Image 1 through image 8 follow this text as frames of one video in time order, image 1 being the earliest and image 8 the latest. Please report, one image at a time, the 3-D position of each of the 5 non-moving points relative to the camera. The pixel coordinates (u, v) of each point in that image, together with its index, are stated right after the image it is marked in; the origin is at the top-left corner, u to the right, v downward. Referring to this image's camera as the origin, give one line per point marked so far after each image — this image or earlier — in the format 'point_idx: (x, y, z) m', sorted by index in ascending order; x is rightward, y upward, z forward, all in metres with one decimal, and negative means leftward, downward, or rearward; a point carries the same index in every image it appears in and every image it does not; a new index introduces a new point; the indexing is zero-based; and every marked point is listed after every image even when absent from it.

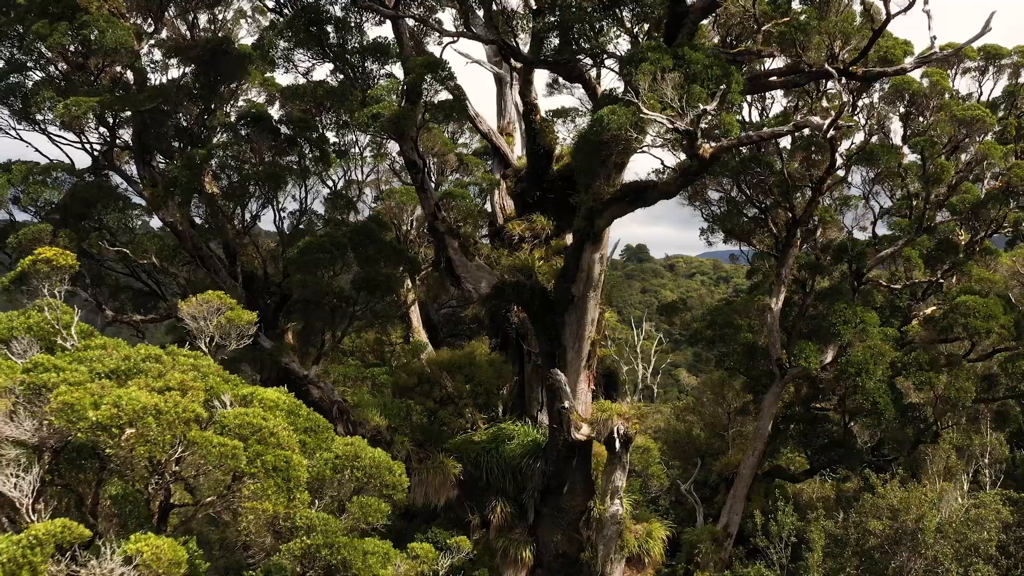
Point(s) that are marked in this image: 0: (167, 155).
0: (-6.4, +2.4, +9.8) m
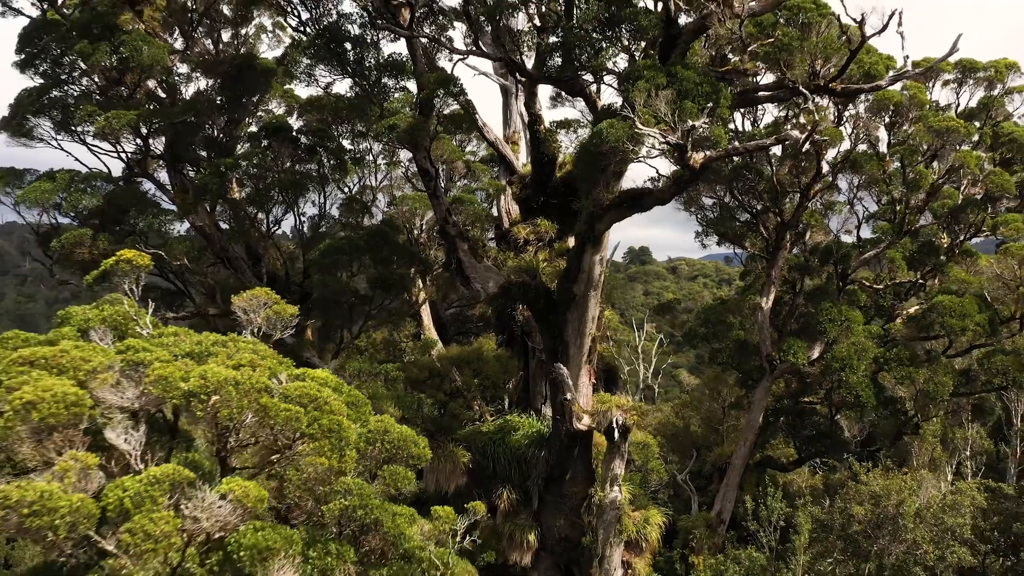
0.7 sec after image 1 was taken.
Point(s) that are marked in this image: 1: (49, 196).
0: (-6.3, +2.4, +10.5) m
1: (-7.8, +1.6, +9.0) m
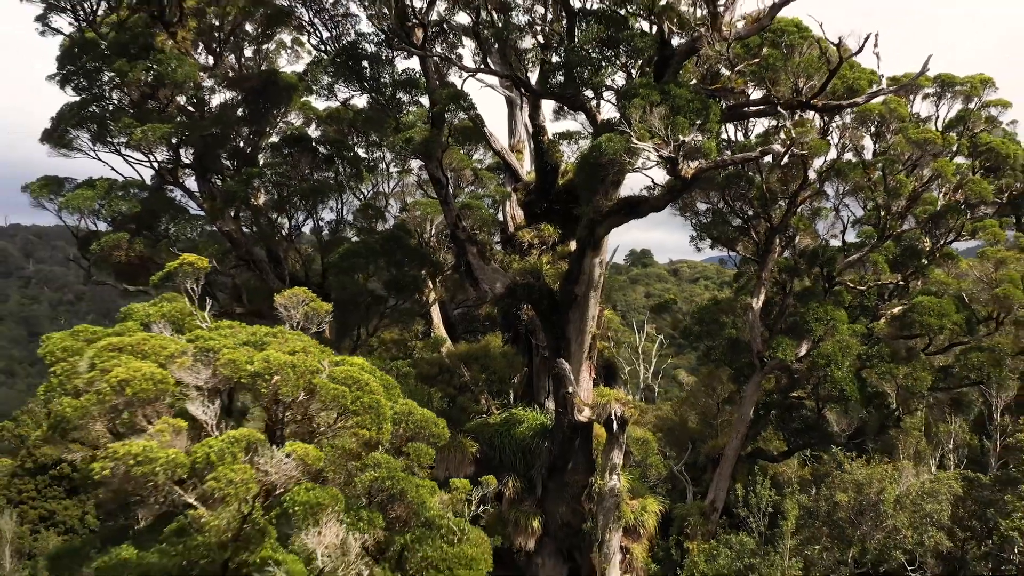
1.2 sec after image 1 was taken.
0: (-6.1, +2.4, +11.2) m
1: (-7.7, +1.6, +9.7) m
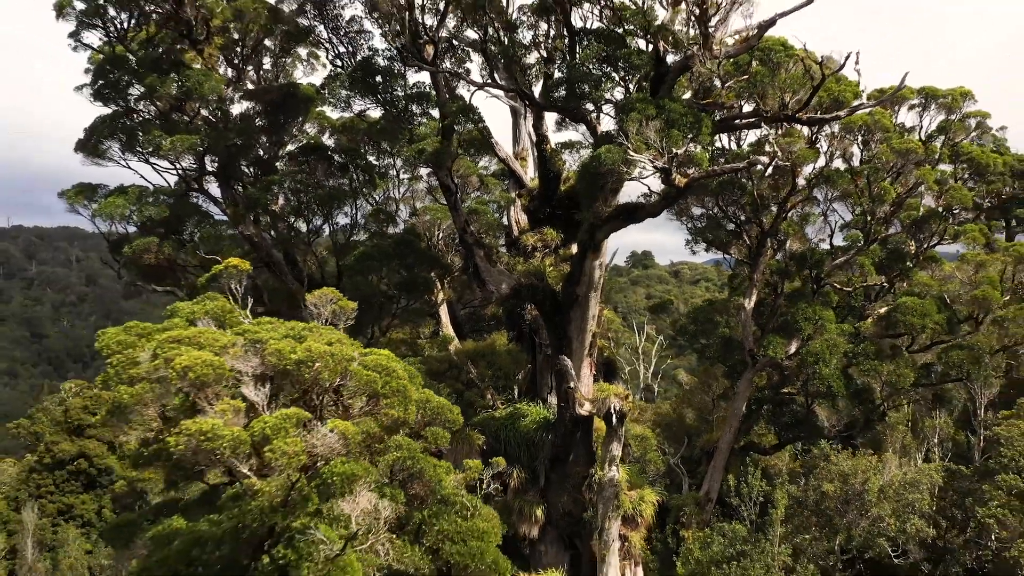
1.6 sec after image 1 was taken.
0: (-6.0, +2.4, +11.9) m
1: (-7.6, +1.5, +10.4) m
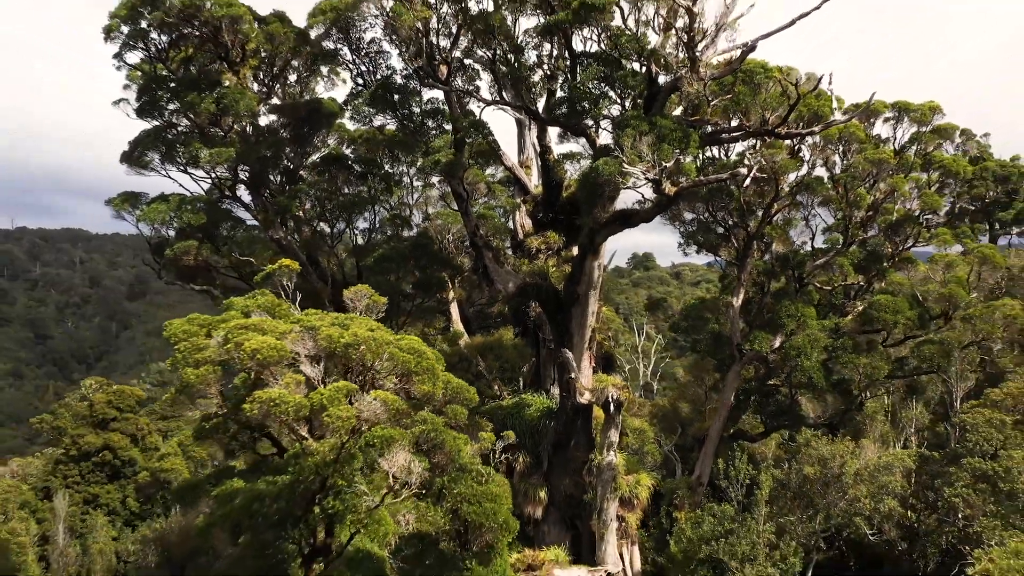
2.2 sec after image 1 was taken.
0: (-5.9, +2.4, +13.0) m
1: (-7.4, +1.6, +11.5) m
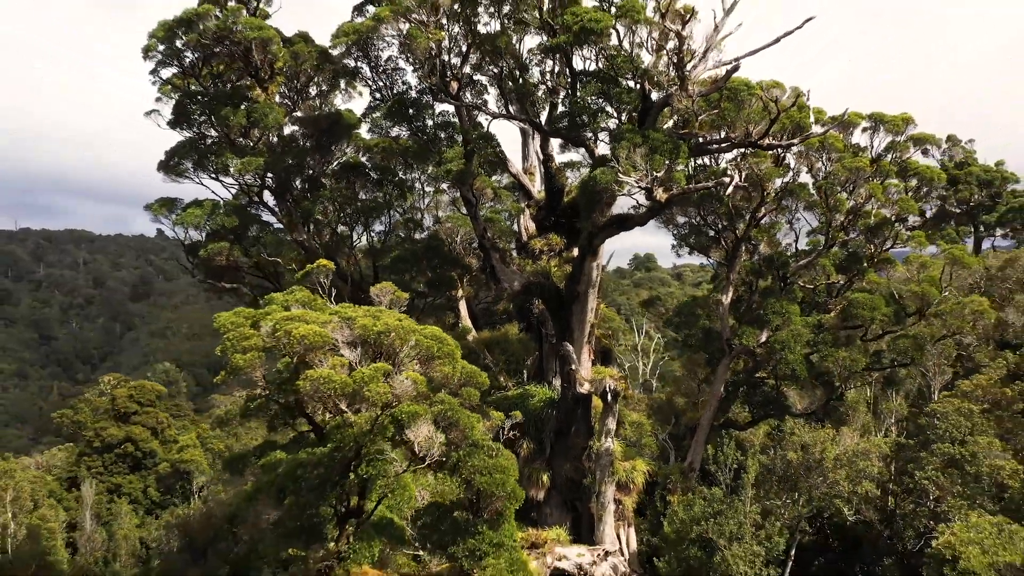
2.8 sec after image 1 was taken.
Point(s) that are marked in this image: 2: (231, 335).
0: (-5.8, +2.5, +14.0) m
1: (-7.3, +1.6, +12.5) m
2: (-4.1, -0.7, +7.9) m
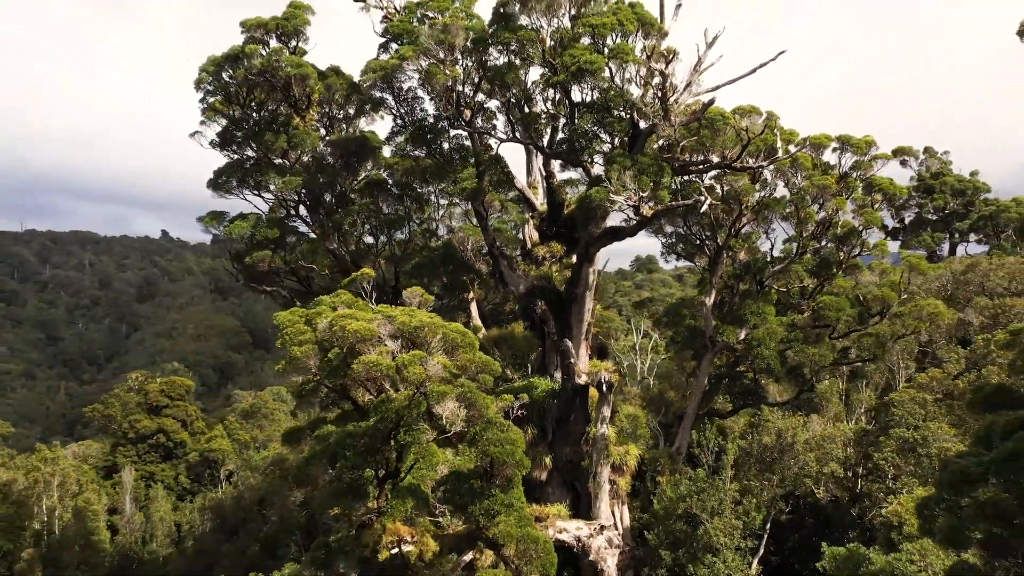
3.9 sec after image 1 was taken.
0: (-5.6, +2.4, +15.8) m
1: (-7.1, +1.5, +14.3) m
2: (-4.0, -0.8, +9.7) m
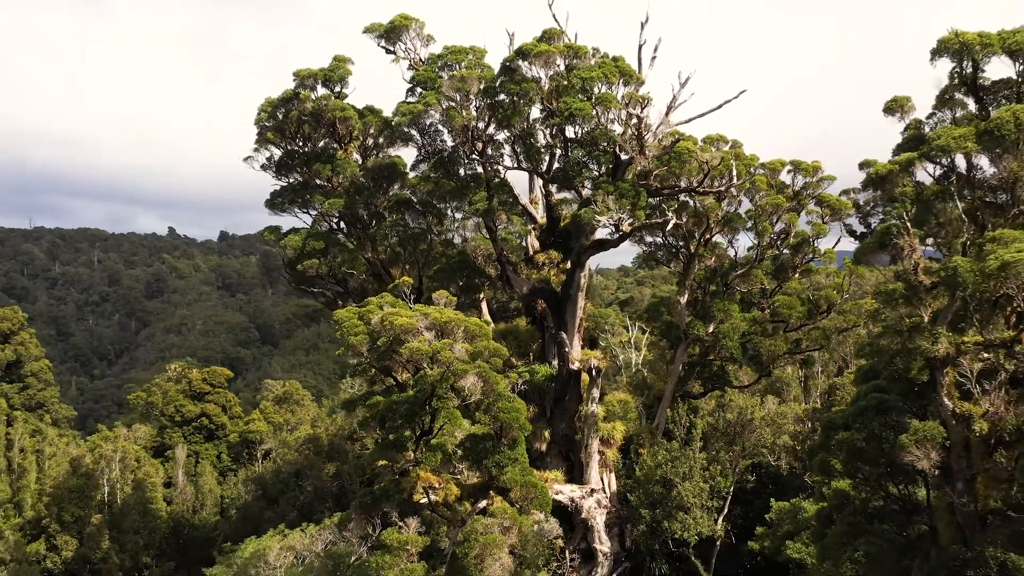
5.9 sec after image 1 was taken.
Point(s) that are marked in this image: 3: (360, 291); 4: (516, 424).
0: (-5.4, +2.4, +18.9) m
1: (-7.0, +1.5, +17.4) m
2: (-3.9, -0.9, +12.7) m
3: (-5.5, -0.2, +19.4) m
4: (+0.1, -3.2, +12.8) m
